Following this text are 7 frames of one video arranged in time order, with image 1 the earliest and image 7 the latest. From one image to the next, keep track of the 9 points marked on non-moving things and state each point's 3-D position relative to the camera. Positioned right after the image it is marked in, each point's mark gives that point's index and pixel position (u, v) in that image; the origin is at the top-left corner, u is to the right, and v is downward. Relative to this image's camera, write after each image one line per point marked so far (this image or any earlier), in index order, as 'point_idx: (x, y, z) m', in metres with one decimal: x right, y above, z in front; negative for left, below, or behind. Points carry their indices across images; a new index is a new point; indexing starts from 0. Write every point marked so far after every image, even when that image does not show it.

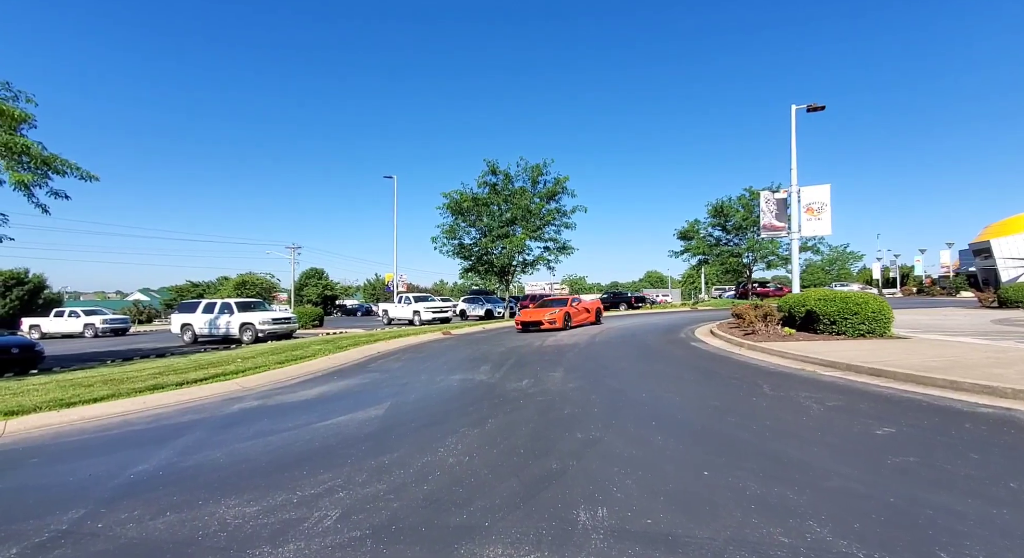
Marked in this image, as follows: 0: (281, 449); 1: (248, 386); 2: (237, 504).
0: (-3.1, -2.3, +6.7) m
1: (-6.8, -2.8, +12.9) m
2: (-2.6, -2.1, +4.7) m
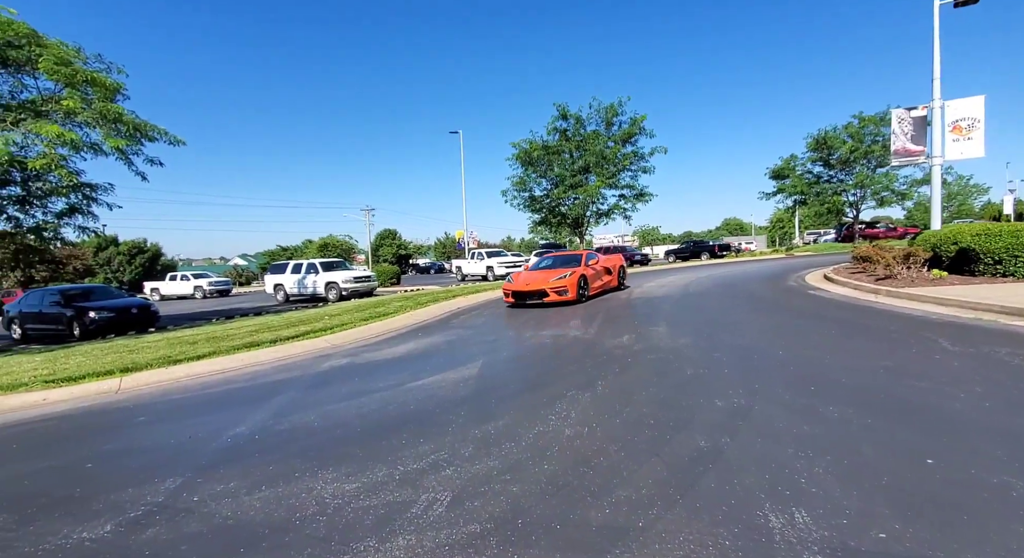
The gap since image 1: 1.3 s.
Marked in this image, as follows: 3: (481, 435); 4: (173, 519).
0: (-1.7, -1.7, +6.2) m
1: (-4.6, -1.7, +12.9) m
2: (-1.5, -1.7, +4.2) m
3: (-0.3, -1.5, +4.8) m
4: (-2.5, -1.8, +3.7) m
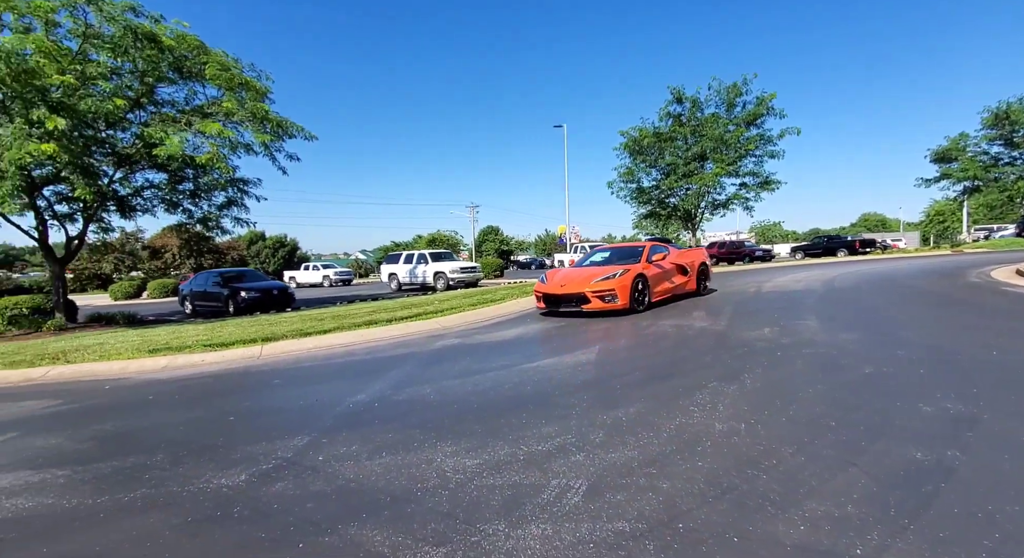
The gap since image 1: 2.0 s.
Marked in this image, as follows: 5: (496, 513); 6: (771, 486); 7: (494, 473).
0: (-0.3, -1.3, +5.9) m
1: (-1.7, -1.2, +13.1) m
2: (-0.5, -1.3, +3.9) m
3: (+0.8, -1.2, +4.3) m
4: (-1.5, -1.4, +3.6) m
5: (-0.1, -1.3, +2.8) m
6: (+1.4, -1.1, +2.8) m
7: (-0.1, -1.3, +3.4) m
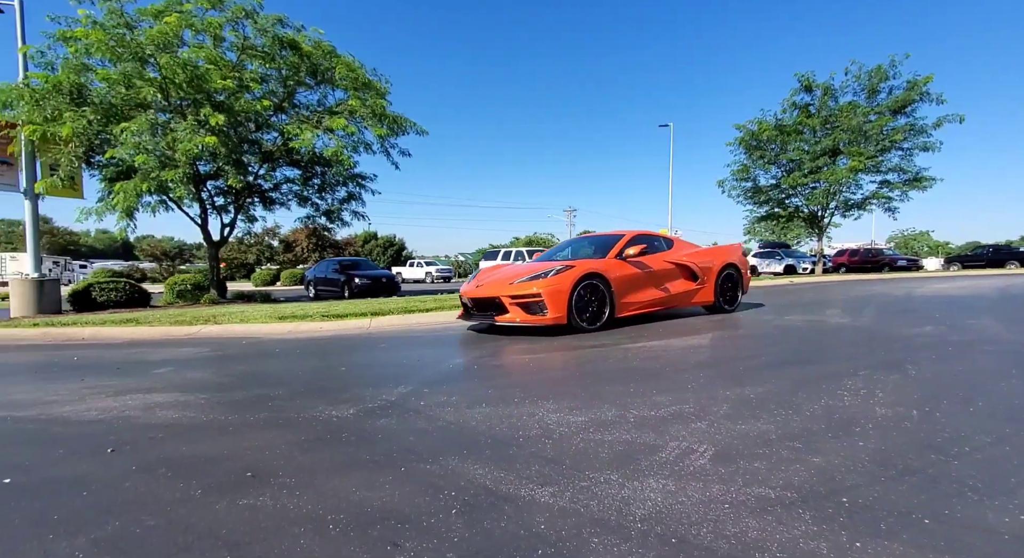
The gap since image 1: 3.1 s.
0: (+0.9, -0.9, +5.6) m
1: (+0.9, -0.8, +12.9) m
2: (+0.3, -0.9, +3.6) m
3: (+1.7, -0.9, +3.8) m
4: (-0.8, -1.0, +3.5) m
5: (+0.5, -0.9, +2.5) m
6: (+2.0, -0.8, +2.2) m
7: (+0.6, -0.9, +3.1) m
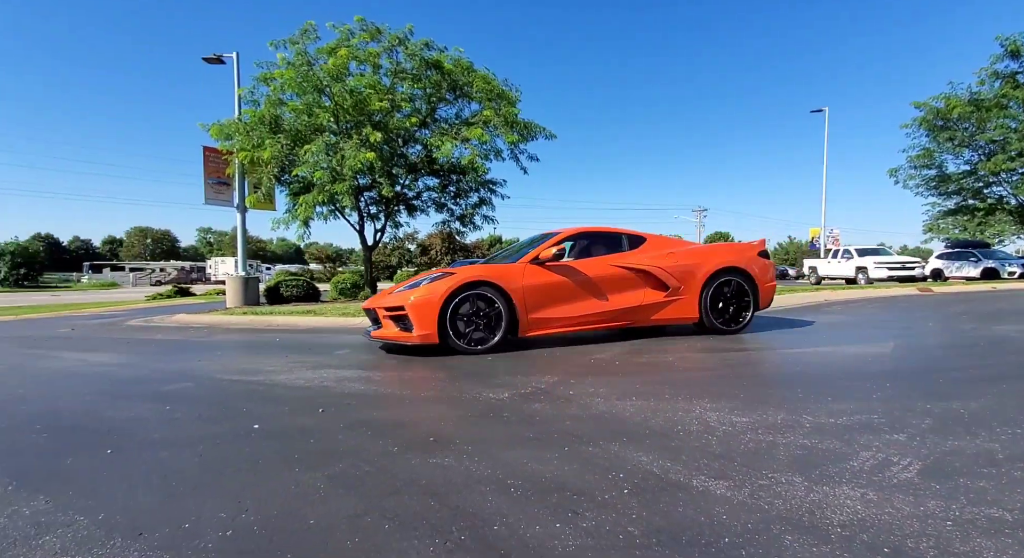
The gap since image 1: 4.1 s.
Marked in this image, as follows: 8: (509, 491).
0: (+2.5, -0.9, +5.2) m
1: (+4.3, -0.8, +12.2) m
2: (+1.4, -0.9, +3.4) m
3: (+2.7, -0.8, +3.2) m
4: (+0.3, -0.9, +3.6) m
5: (+1.3, -0.9, +2.3) m
6: (+2.6, -0.8, +1.6) m
7: (+1.5, -0.9, +2.8) m
8: (0.0, -0.8, +1.8) m
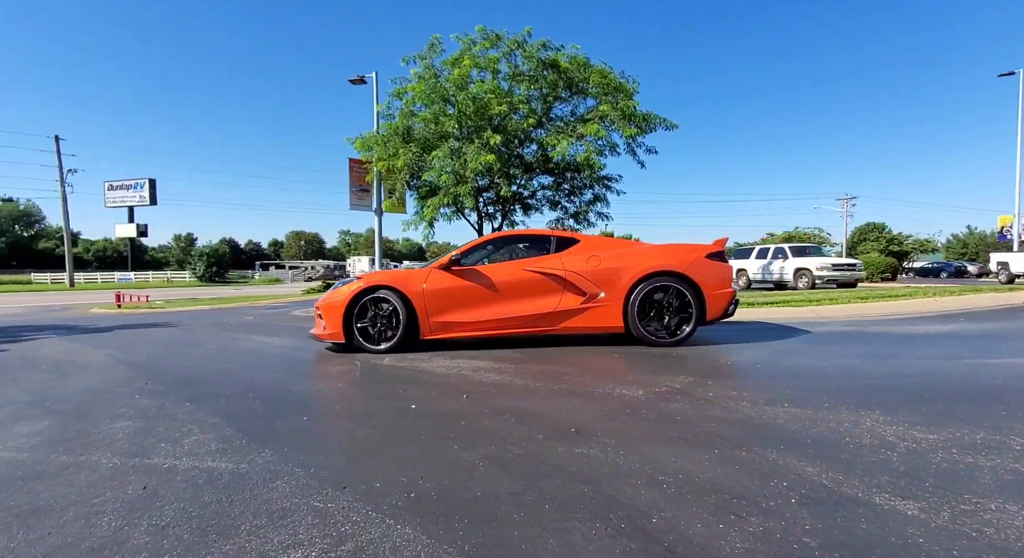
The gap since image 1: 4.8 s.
0: (+3.7, -0.9, +4.5) m
1: (+7.1, -0.7, +10.9) m
2: (+2.3, -0.9, +3.0) m
3: (+3.5, -0.8, +2.5) m
4: (+1.3, -0.9, +3.5) m
5: (+1.9, -0.8, +1.9) m
6: (+3.1, -0.8, +1.0) m
7: (+2.2, -0.8, +2.4) m
8: (+0.5, -0.7, +1.8) m
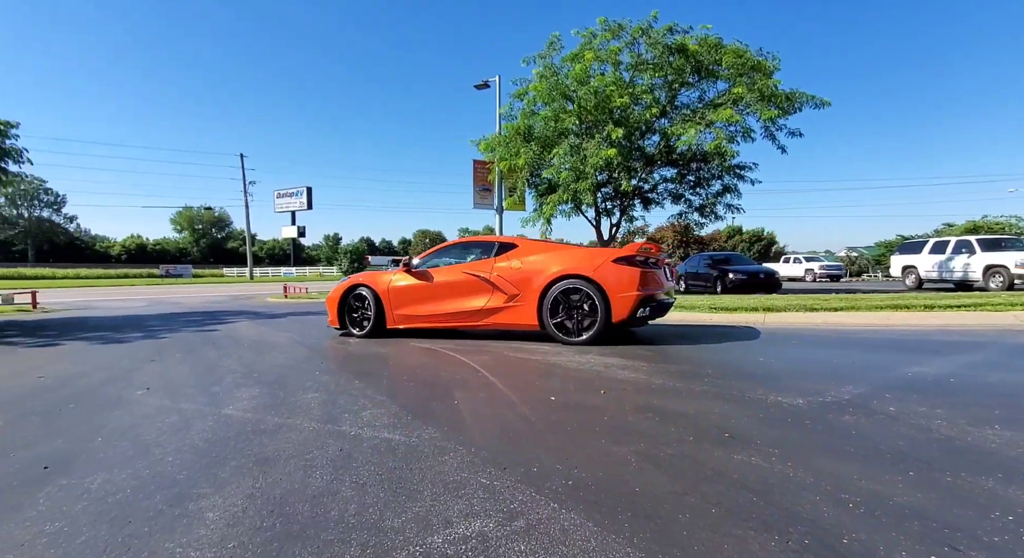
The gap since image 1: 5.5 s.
0: (+4.8, -0.8, +3.5) m
1: (+9.6, -0.7, +9.0) m
2: (+3.0, -0.8, +2.4) m
3: (+4.1, -0.8, +1.6) m
4: (+2.1, -0.8, +3.1) m
5: (+2.4, -0.8, +1.5) m
6: (+3.3, -0.8, +0.2) m
7: (+2.8, -0.8, +1.8) m
8: (+1.0, -0.7, +1.6) m
